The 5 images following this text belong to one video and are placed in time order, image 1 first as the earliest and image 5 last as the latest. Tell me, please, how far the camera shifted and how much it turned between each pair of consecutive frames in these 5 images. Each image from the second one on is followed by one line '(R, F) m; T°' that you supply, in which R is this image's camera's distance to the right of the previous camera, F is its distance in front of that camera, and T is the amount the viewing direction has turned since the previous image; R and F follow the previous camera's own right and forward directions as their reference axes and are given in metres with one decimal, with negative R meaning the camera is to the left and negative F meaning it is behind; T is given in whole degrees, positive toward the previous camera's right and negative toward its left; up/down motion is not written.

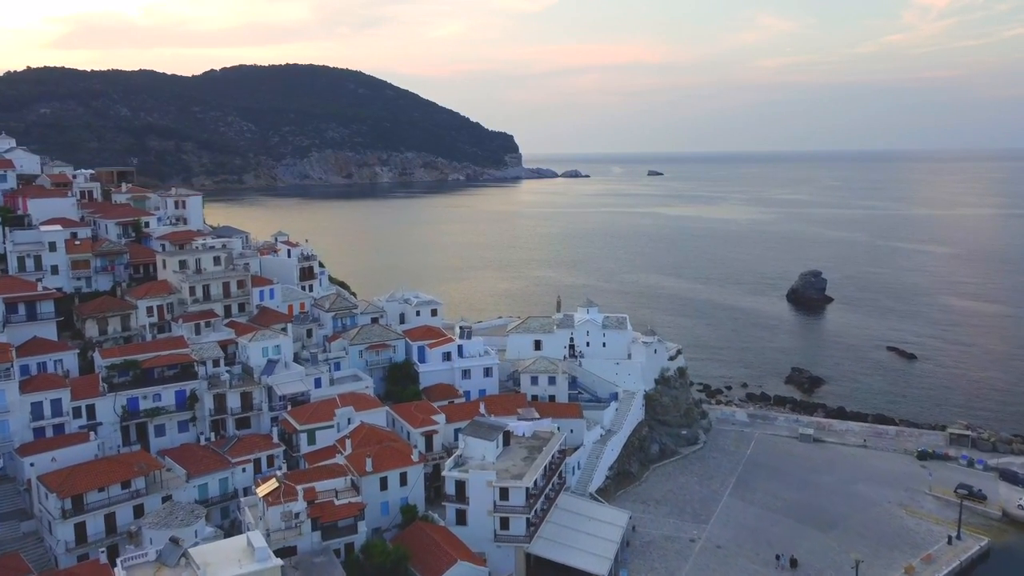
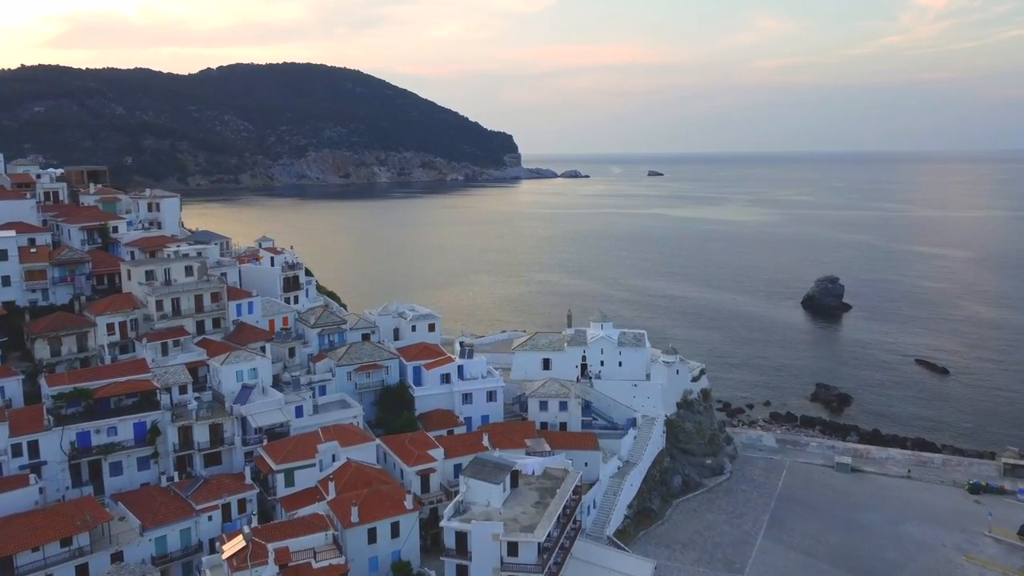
(-0.4, +4.5) m; 0°
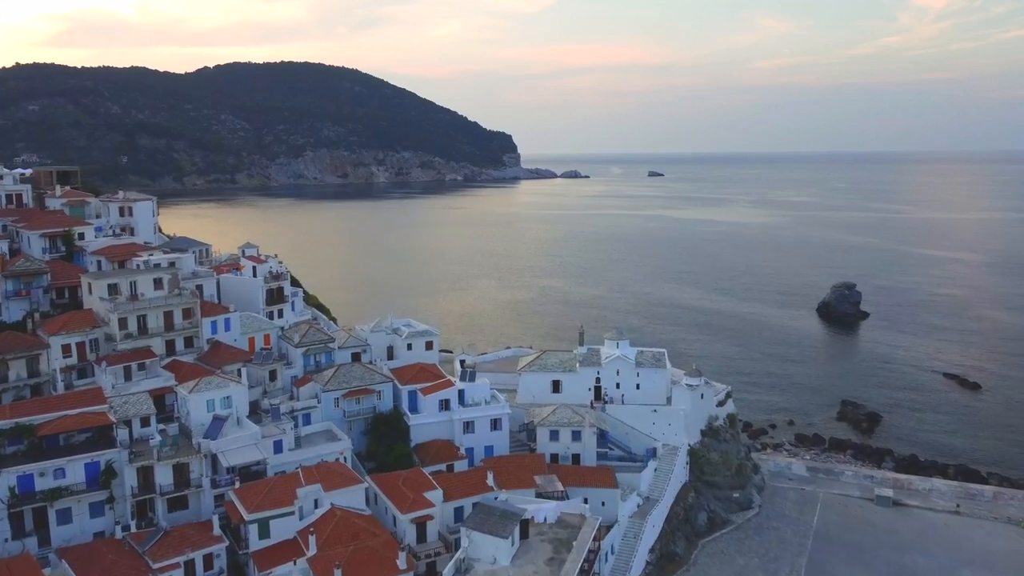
(-0.4, +4.0) m; 0°
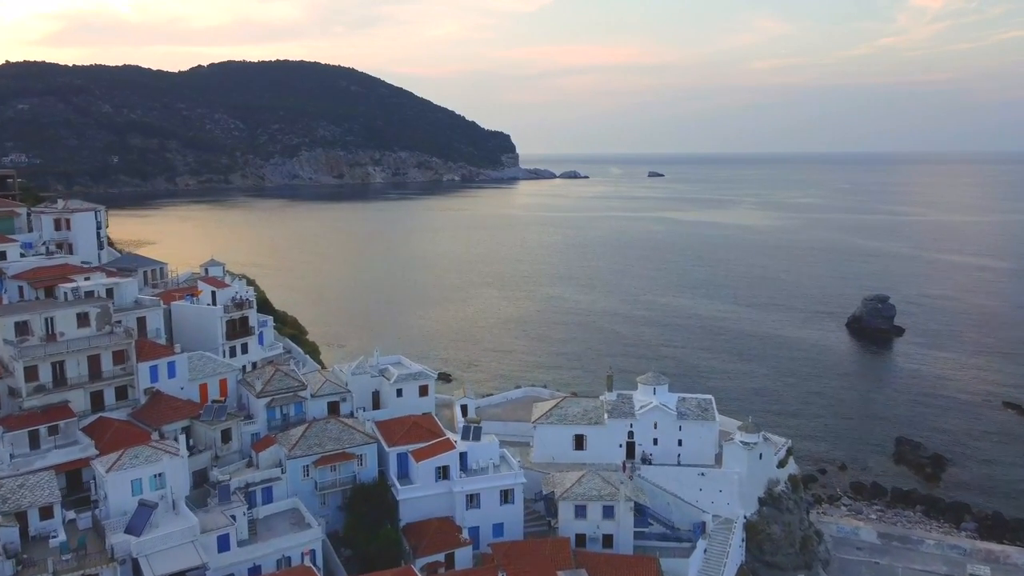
(-0.6, +7.0) m; 0°
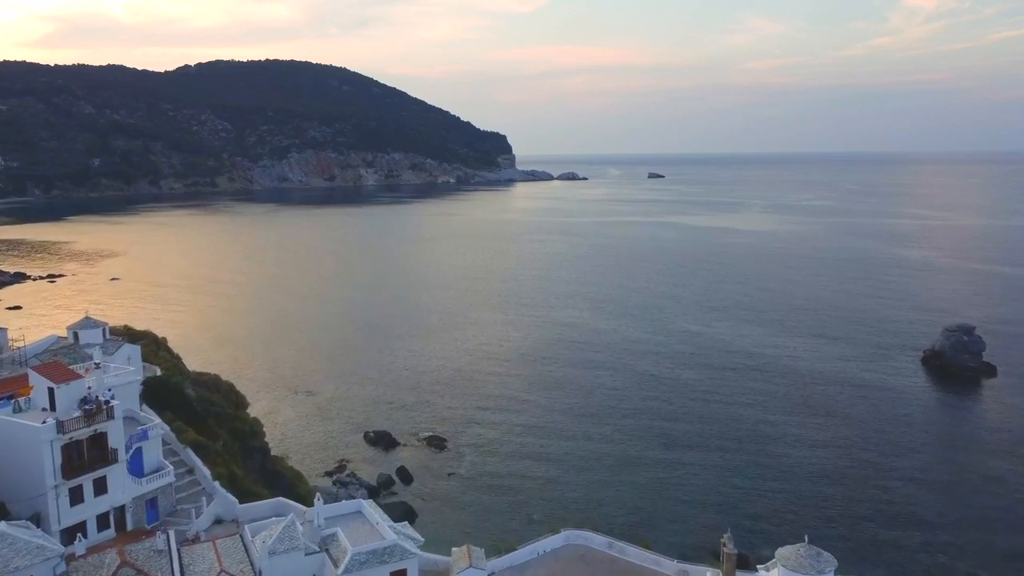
(-1.1, +13.7) m; 0°
